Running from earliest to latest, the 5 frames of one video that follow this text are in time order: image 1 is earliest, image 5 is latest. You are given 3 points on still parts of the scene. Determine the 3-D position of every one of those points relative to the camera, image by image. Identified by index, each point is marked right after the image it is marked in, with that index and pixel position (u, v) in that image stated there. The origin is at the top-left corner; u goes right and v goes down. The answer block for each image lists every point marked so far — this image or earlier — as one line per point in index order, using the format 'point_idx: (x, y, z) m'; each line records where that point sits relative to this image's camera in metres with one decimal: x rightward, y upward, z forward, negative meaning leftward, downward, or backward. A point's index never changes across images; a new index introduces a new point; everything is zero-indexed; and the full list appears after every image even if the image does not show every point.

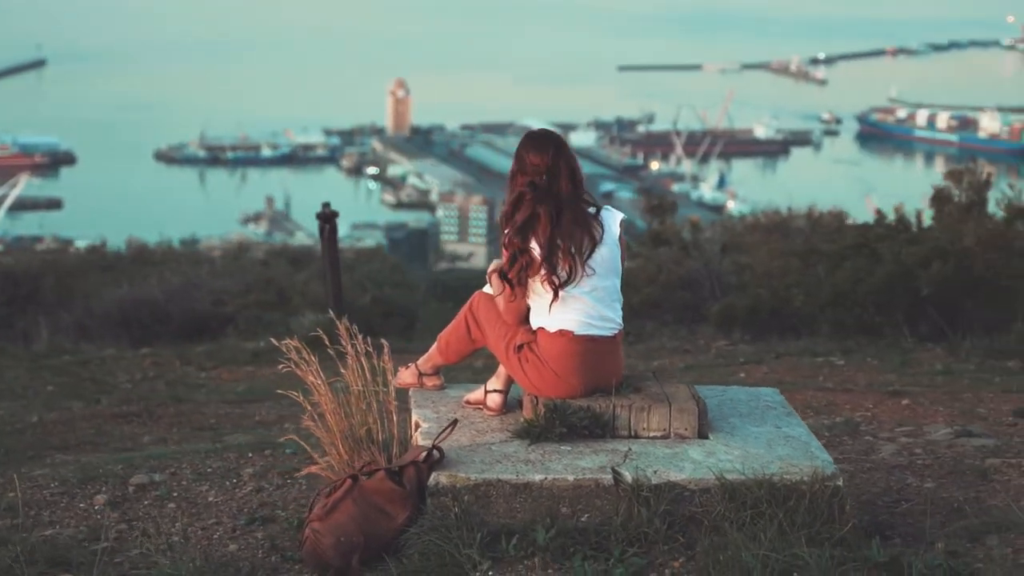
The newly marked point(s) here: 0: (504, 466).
0: (0.0, -0.3, +4.9) m
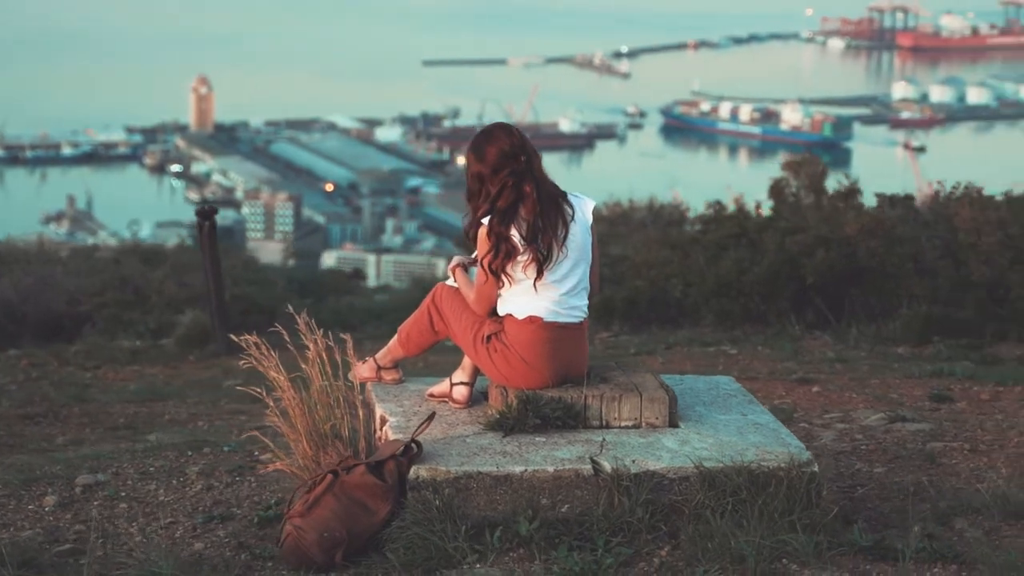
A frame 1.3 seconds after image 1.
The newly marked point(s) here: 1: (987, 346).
0: (-0.1, -0.3, +4.9) m
1: (+1.7, -0.2, +9.2) m
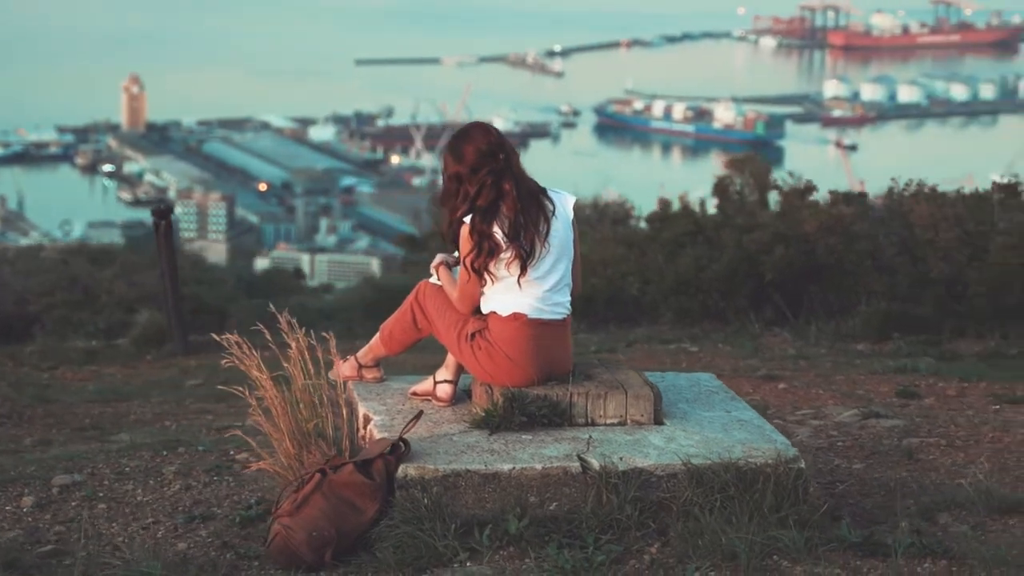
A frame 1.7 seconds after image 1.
0: (-0.1, -0.3, +4.9) m
1: (+1.6, -0.2, +9.3) m
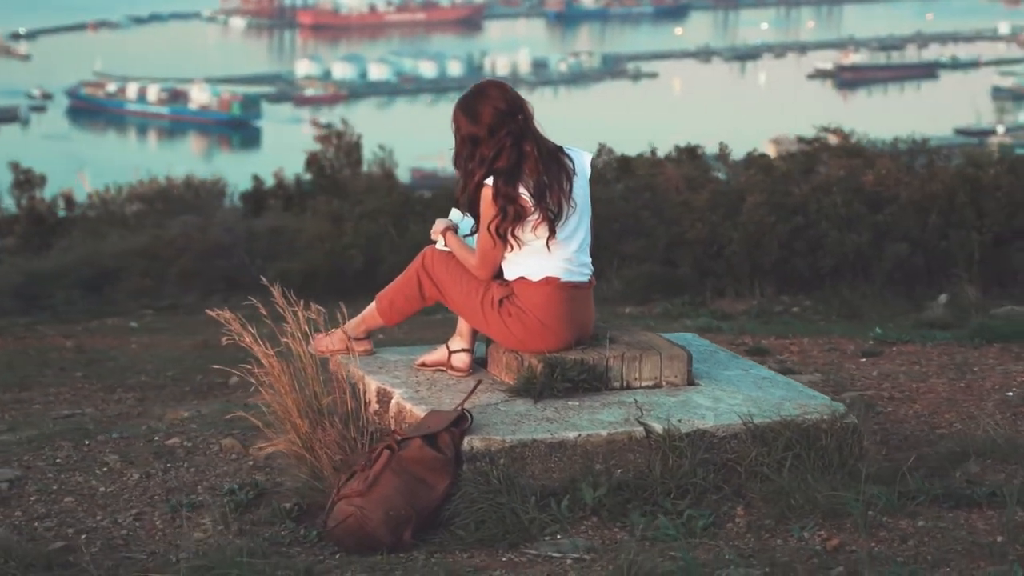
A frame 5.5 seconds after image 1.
0: (0.0, -0.3, +4.7) m
1: (+0.7, -0.1, +9.3) m
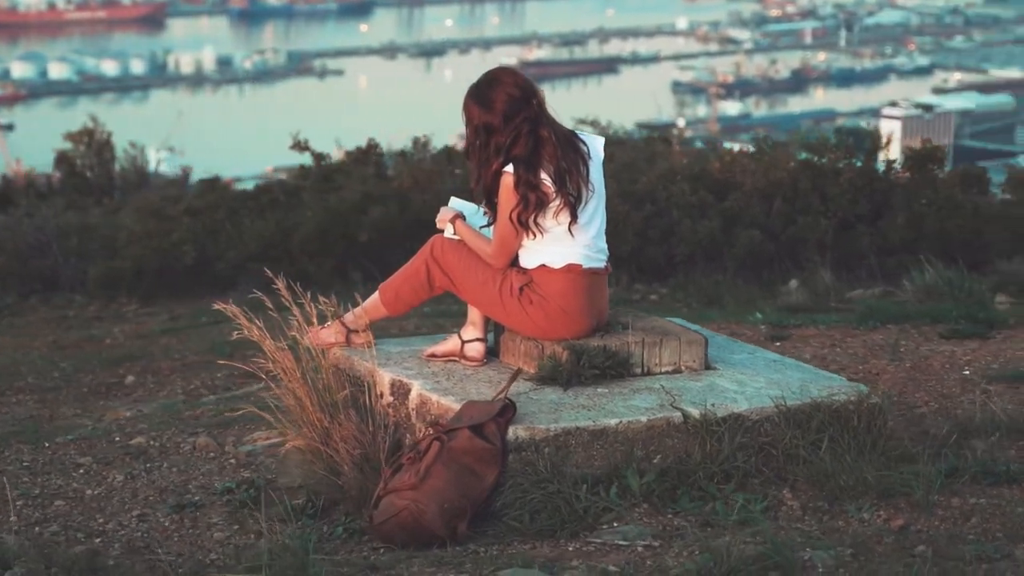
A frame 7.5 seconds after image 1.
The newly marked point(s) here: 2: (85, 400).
0: (+0.1, -0.2, +4.7) m
1: (+0.2, 0.0, +9.3) m
2: (-1.1, -0.3, +6.9) m
